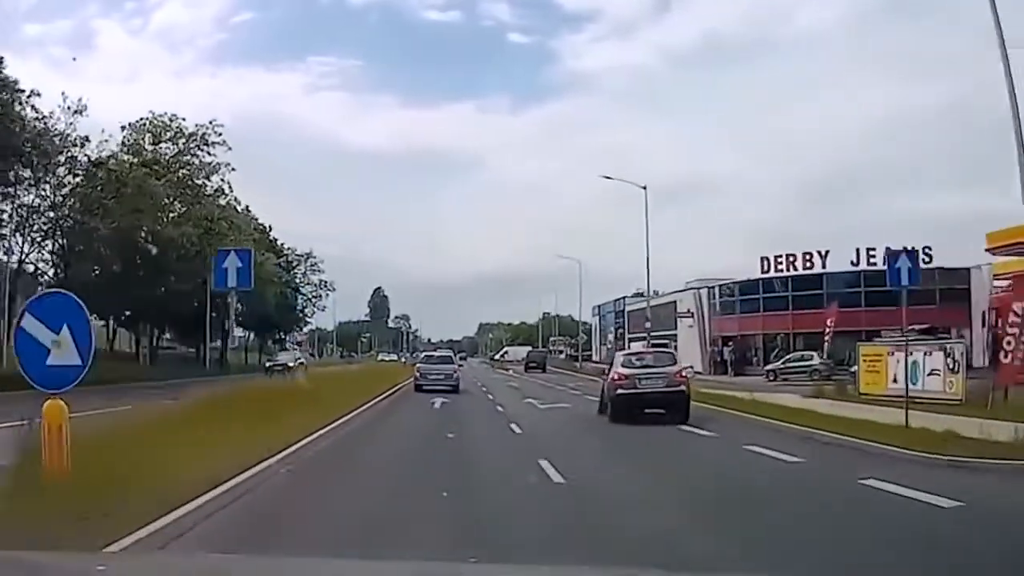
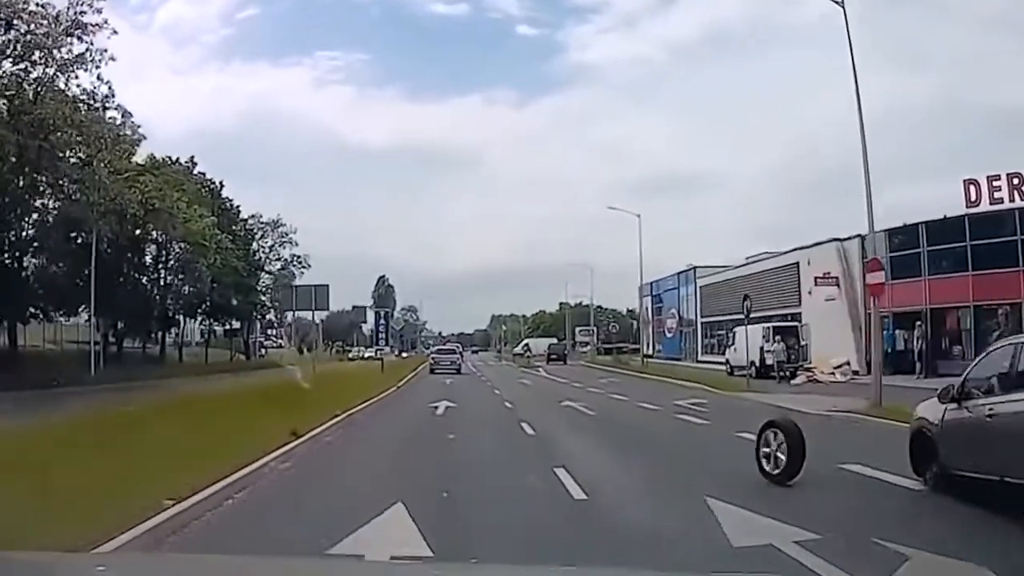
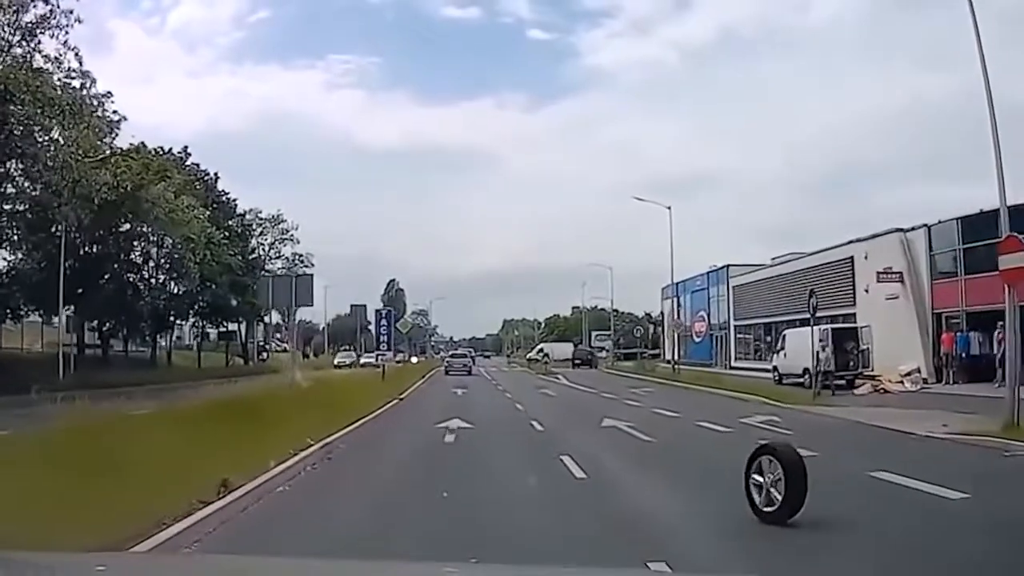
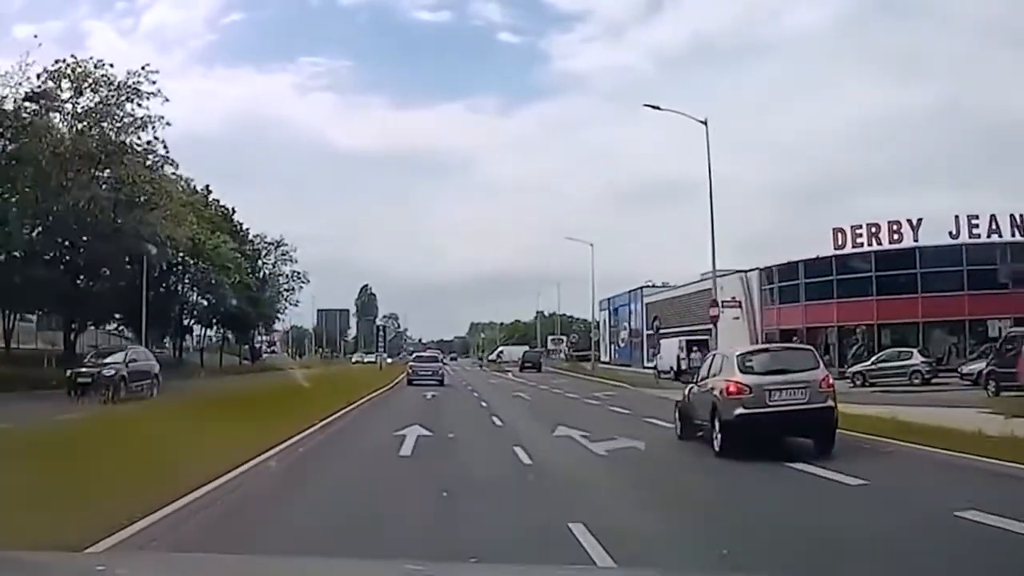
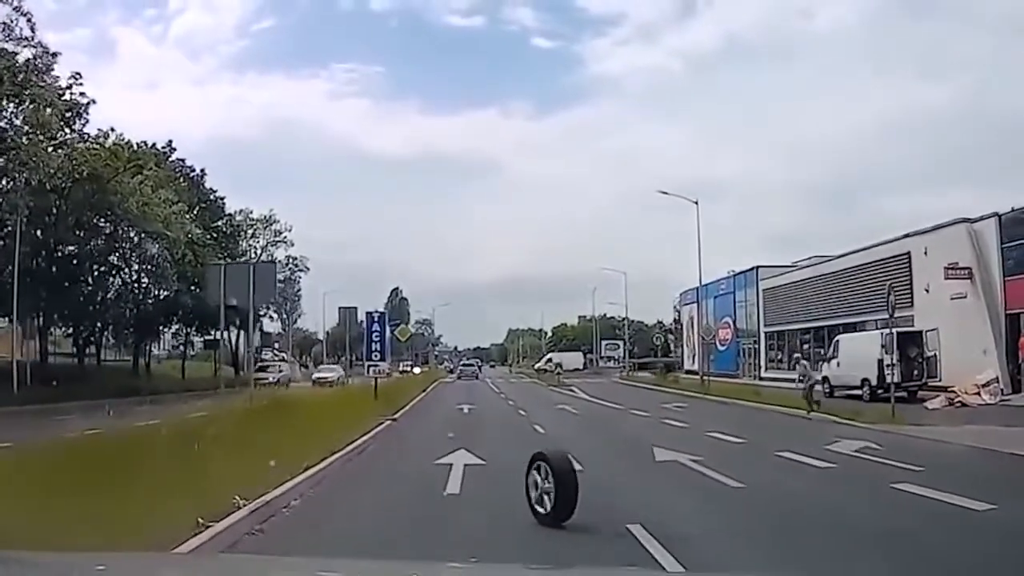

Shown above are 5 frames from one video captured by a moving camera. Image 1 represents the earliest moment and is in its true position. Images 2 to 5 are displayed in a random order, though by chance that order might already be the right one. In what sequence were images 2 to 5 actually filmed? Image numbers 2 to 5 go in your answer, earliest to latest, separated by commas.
4, 2, 3, 5
